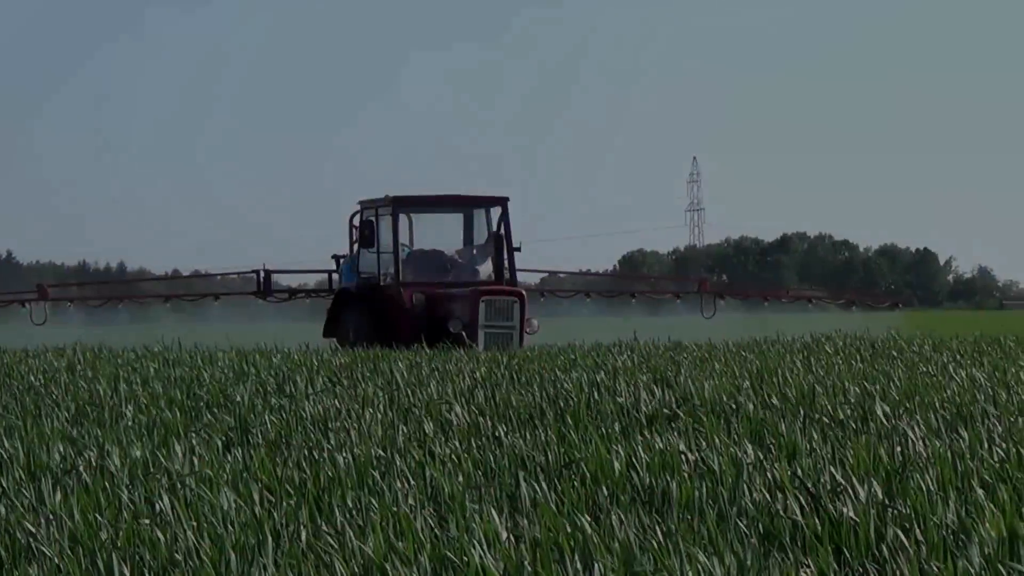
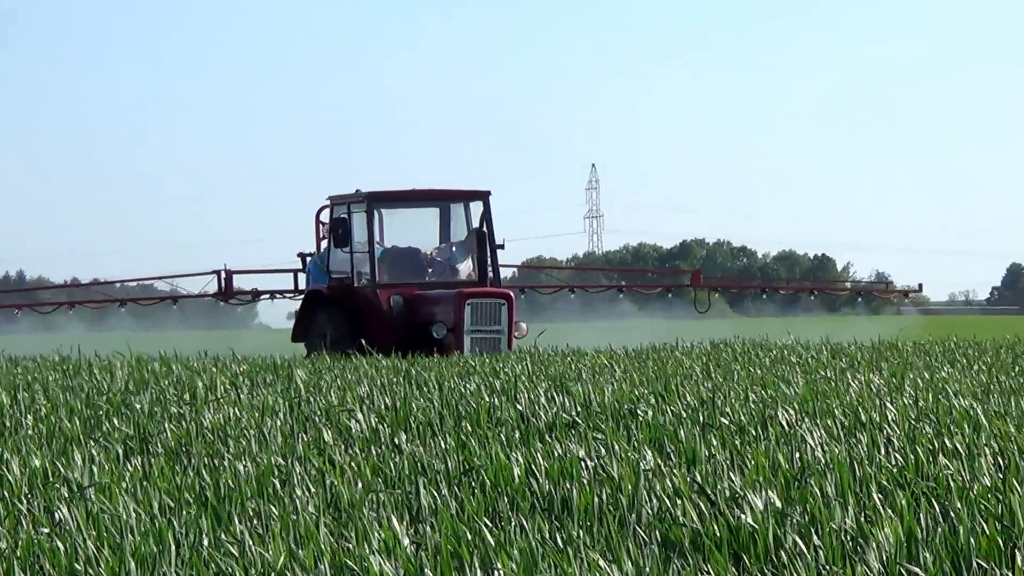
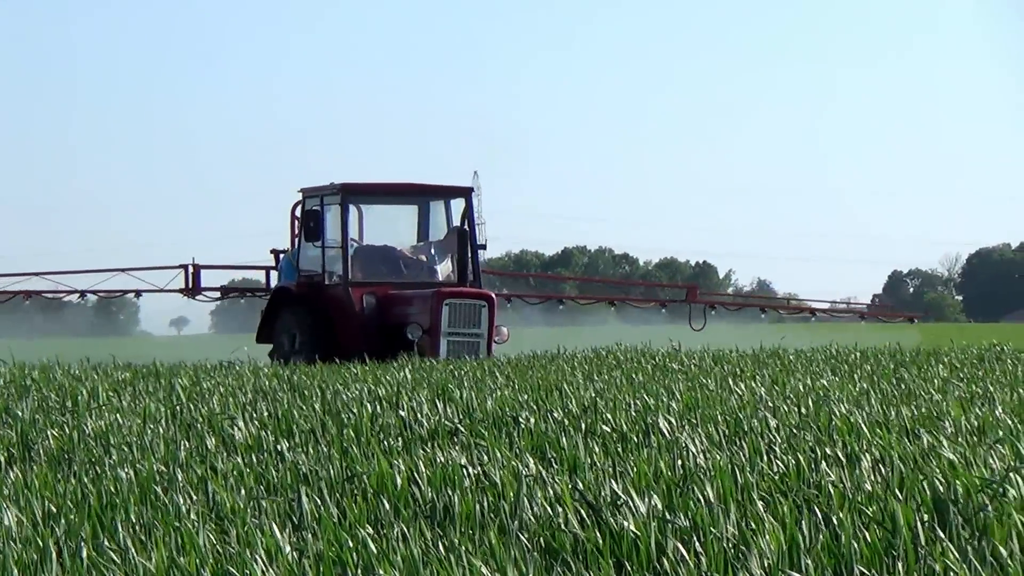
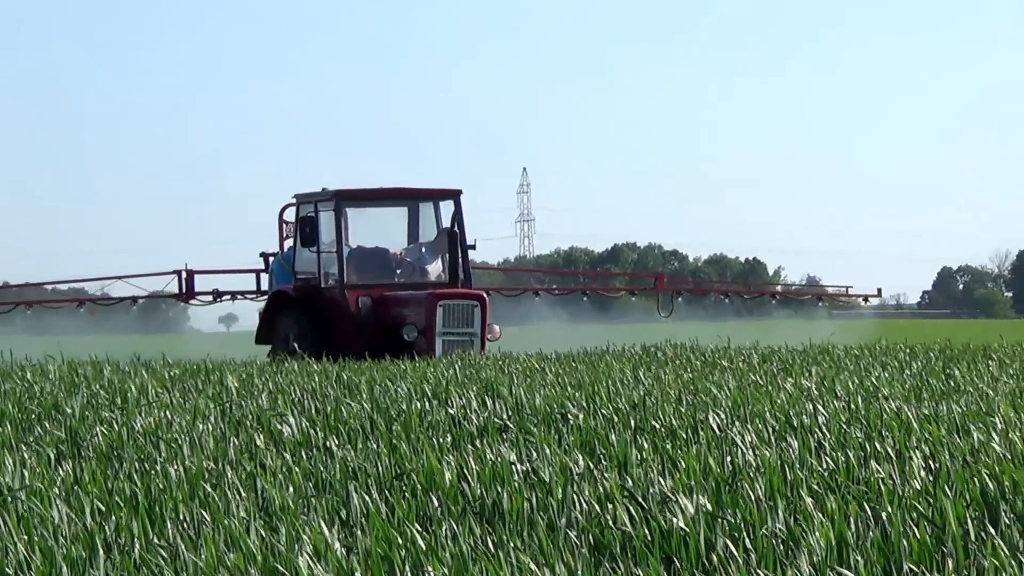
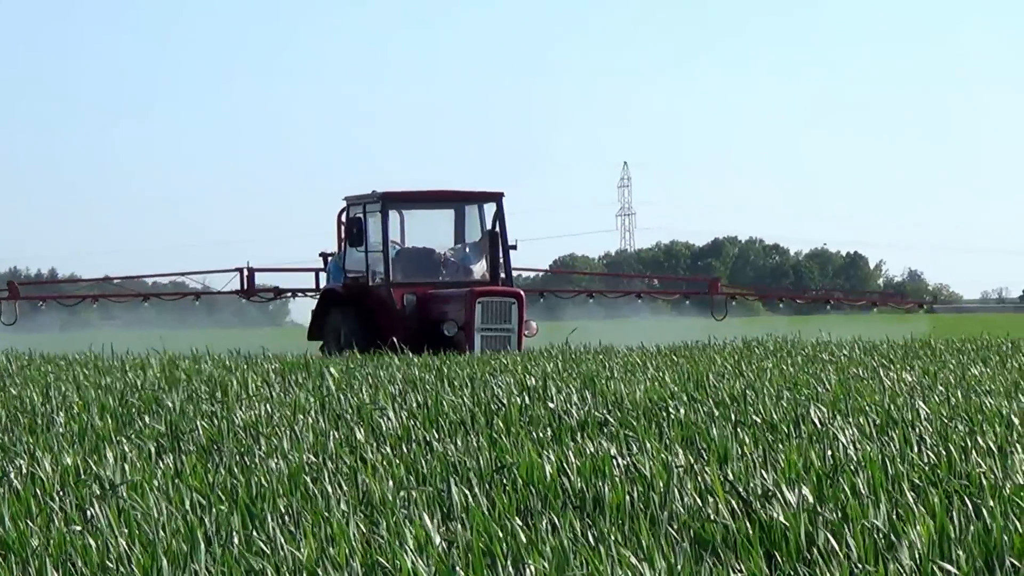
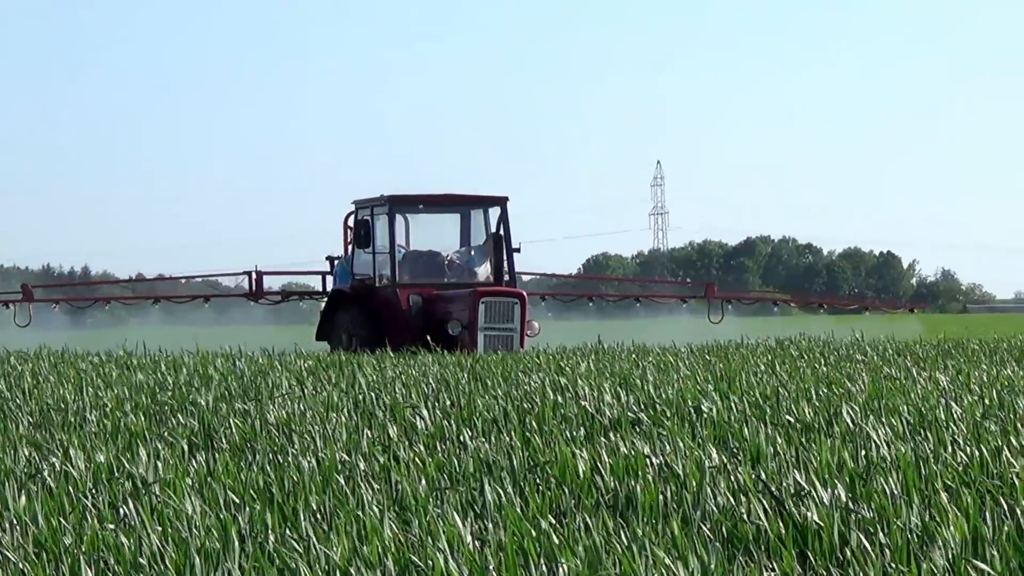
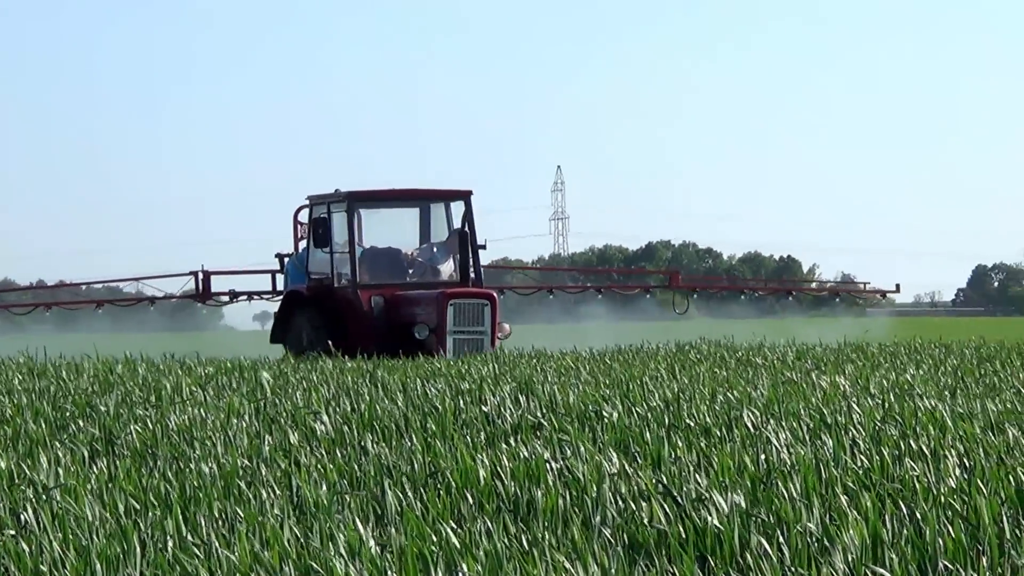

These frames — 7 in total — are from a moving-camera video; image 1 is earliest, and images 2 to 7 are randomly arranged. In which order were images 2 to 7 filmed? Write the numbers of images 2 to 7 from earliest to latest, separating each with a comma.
6, 5, 2, 7, 4, 3
